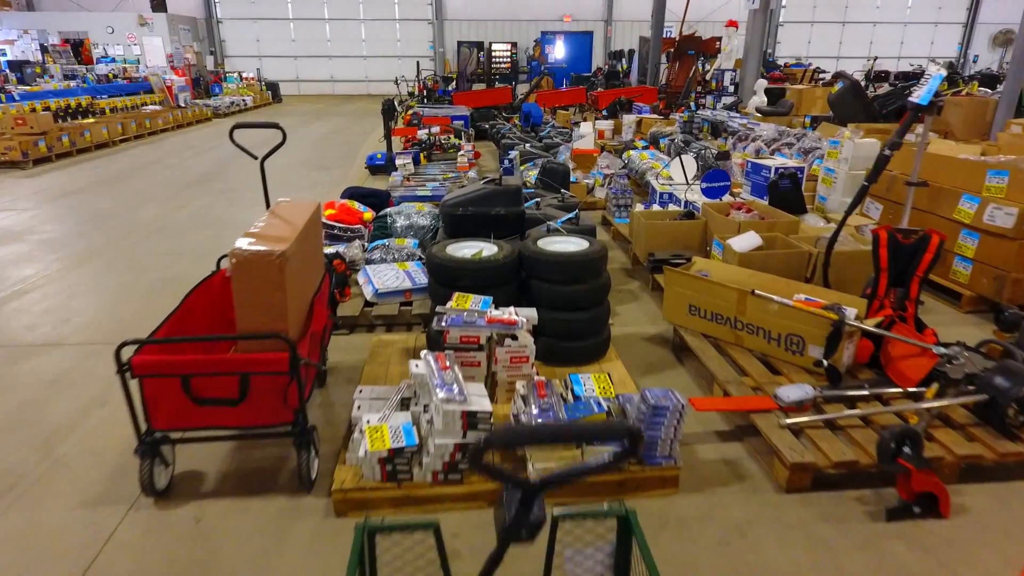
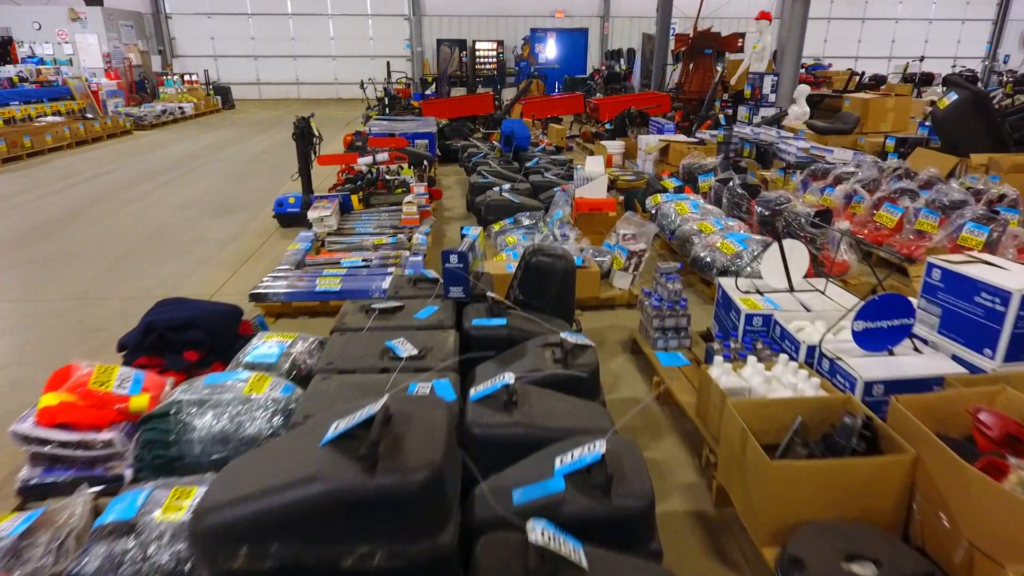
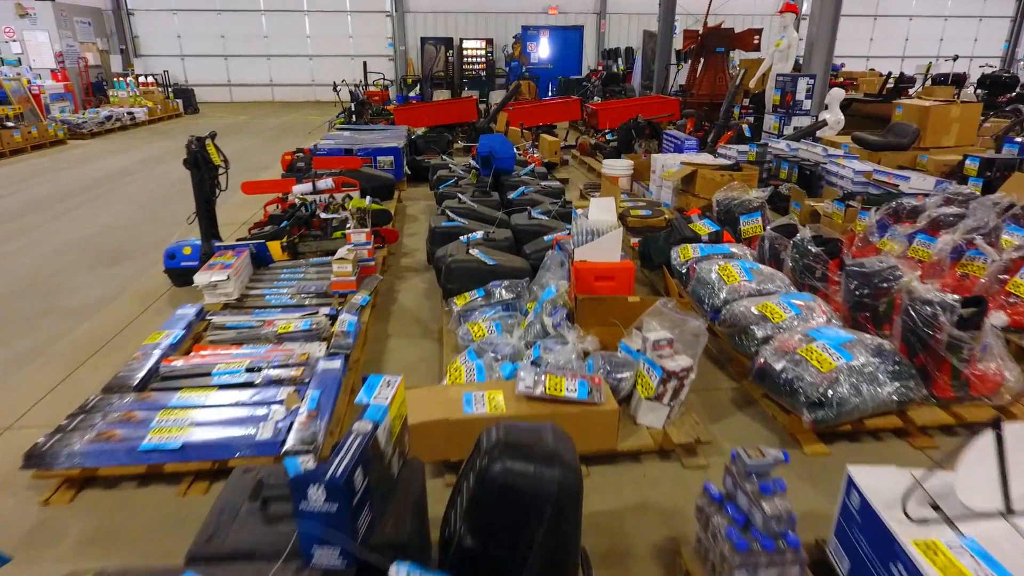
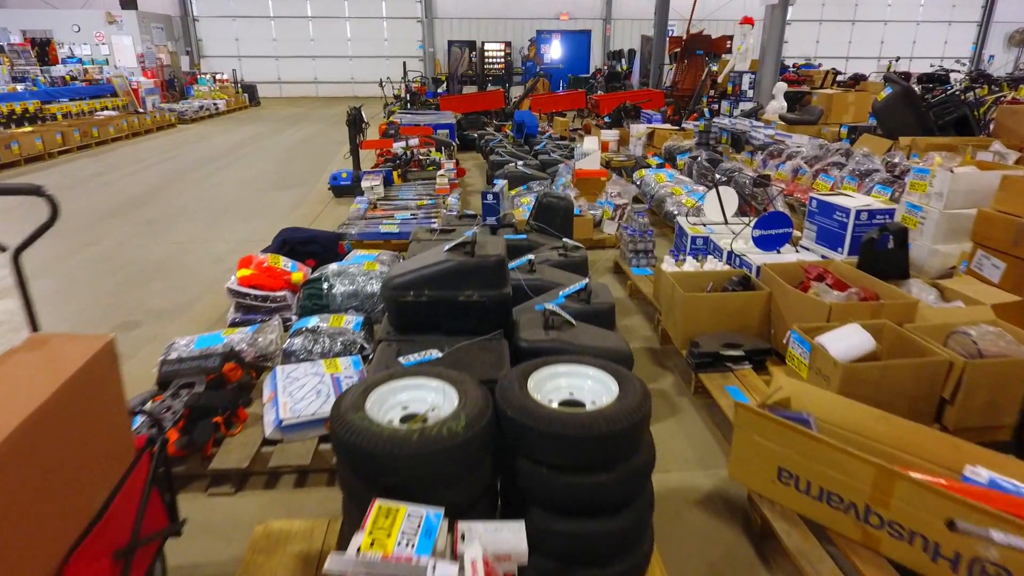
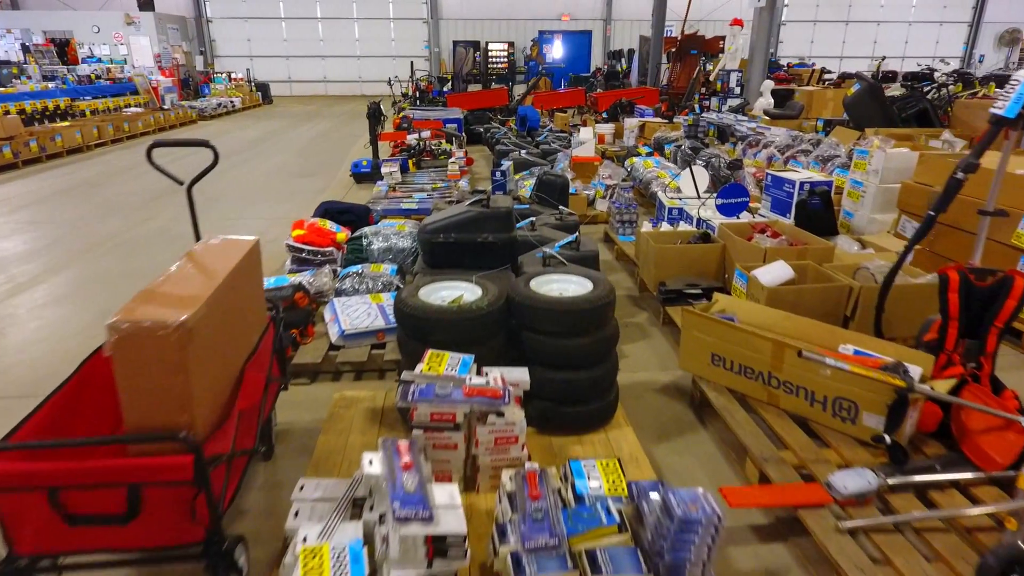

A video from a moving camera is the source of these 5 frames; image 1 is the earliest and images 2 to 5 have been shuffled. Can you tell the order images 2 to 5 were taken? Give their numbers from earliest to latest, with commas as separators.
5, 4, 2, 3
